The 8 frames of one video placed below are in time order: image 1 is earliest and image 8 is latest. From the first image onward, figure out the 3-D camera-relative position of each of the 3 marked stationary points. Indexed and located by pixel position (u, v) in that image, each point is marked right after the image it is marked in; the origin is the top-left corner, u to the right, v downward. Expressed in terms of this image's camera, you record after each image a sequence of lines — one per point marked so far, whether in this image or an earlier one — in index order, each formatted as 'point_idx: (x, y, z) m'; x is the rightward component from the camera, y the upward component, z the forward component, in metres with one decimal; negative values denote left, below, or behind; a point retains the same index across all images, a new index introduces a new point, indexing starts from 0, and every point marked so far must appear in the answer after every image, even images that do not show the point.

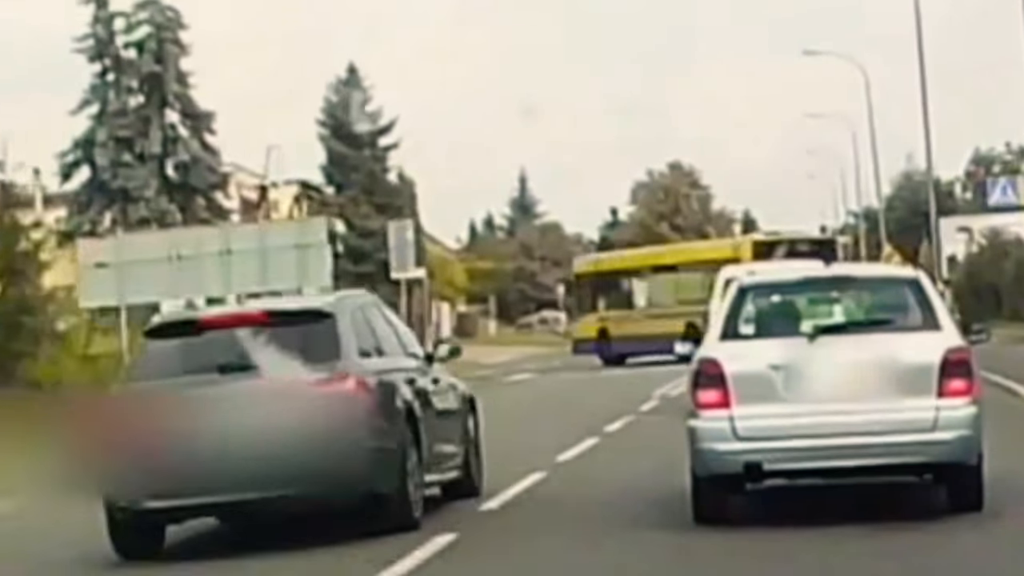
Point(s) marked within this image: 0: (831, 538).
0: (+1.9, -1.6, +14.9) m
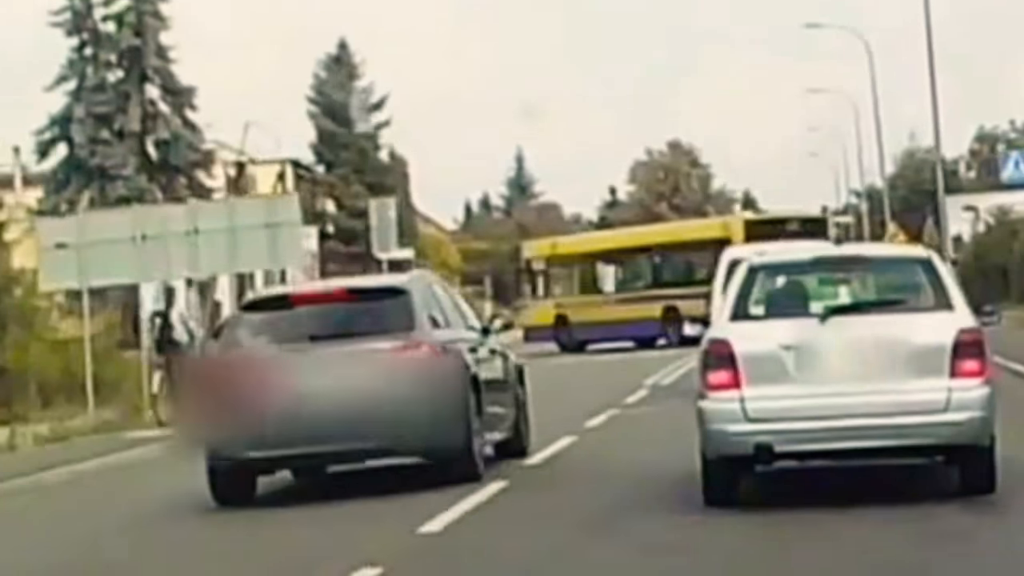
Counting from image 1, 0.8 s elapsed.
0: (+2.0, -1.5, +14.7) m
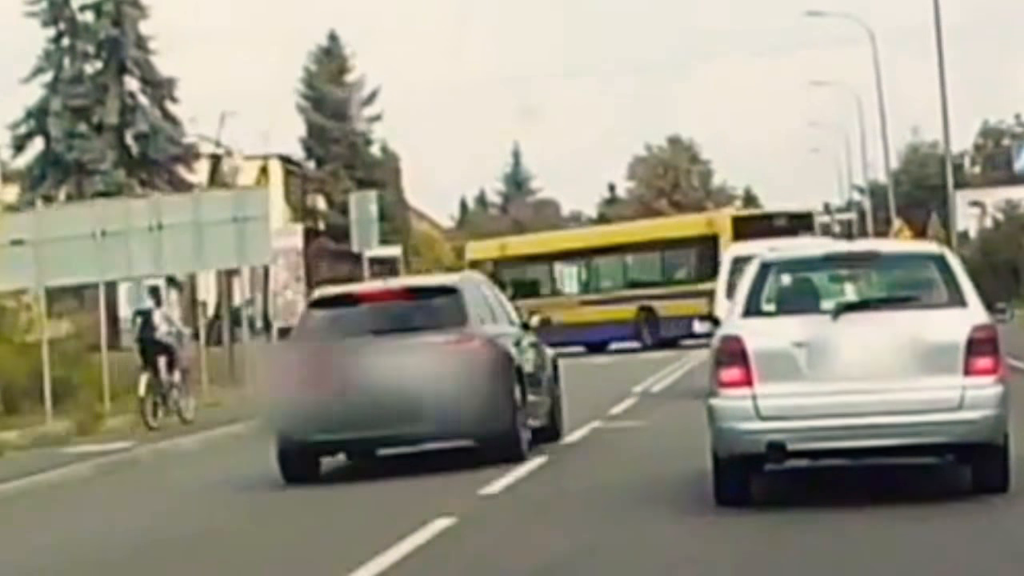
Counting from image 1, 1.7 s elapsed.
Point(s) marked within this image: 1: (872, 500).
0: (+2.0, -1.5, +14.5) m
1: (+2.3, -1.3, +15.2) m
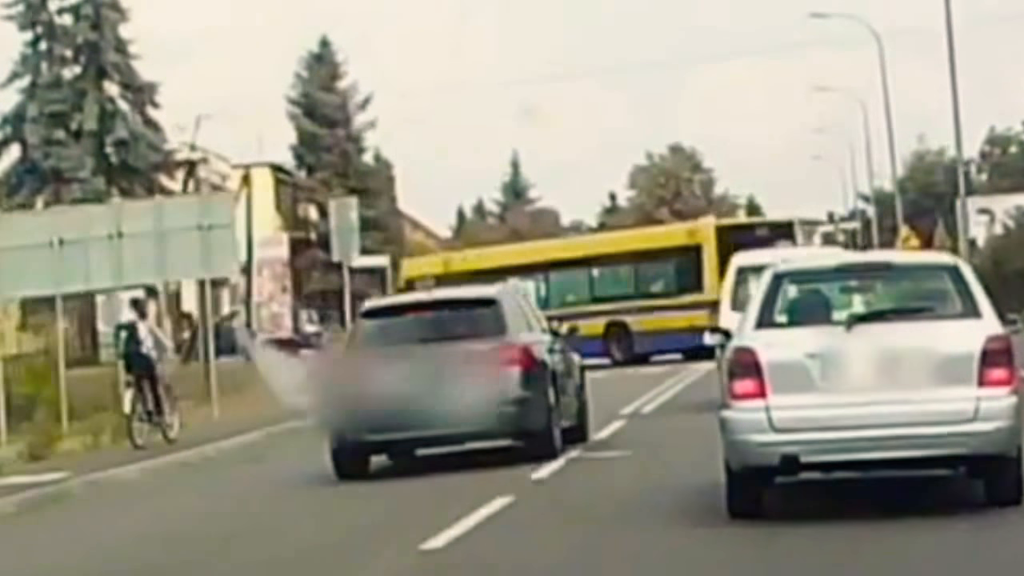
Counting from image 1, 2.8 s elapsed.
0: (+2.1, -1.5, +14.4) m
1: (+2.4, -1.4, +15.1) m
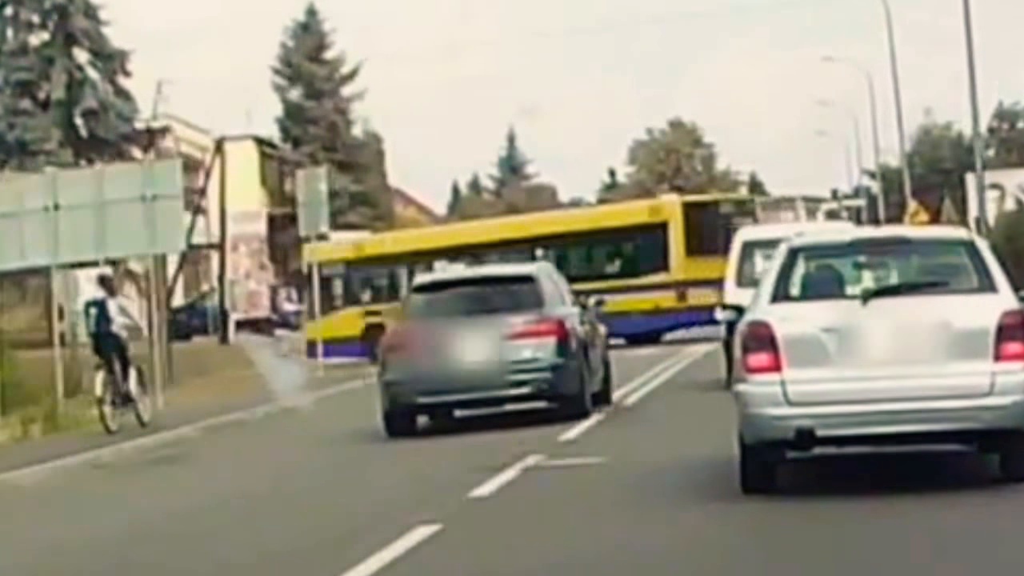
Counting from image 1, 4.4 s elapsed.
0: (+2.2, -1.4, +14.2) m
1: (+2.4, -1.2, +14.9) m
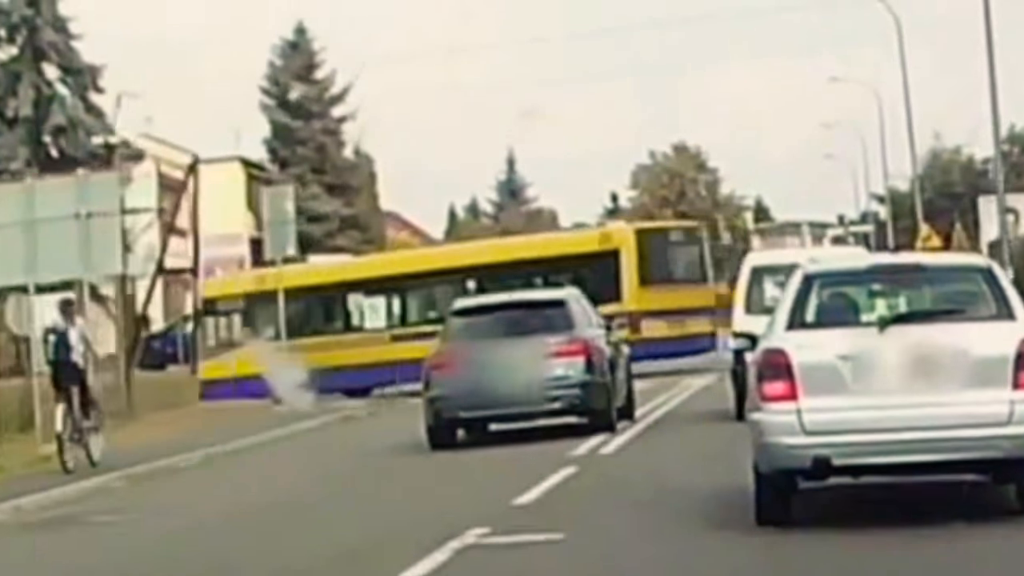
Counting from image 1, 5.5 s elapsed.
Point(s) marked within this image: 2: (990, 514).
0: (+2.2, -1.5, +14.0) m
1: (+2.4, -1.4, +14.7) m
2: (+2.9, -1.4, +14.6) m
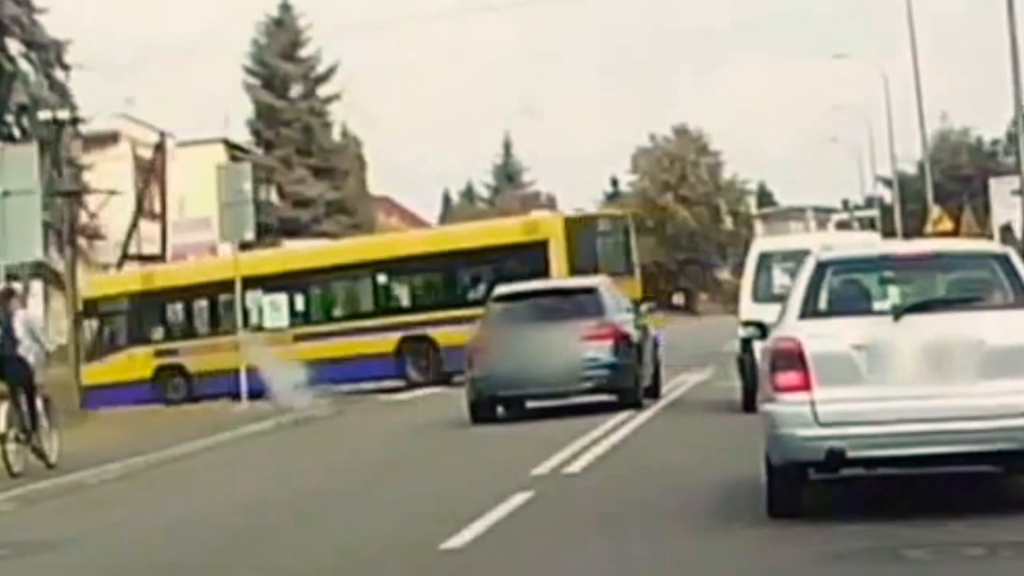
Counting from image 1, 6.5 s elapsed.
0: (+2.3, -1.4, +13.7) m
1: (+2.5, -1.3, +14.4) m
2: (+2.9, -1.3, +14.3) m
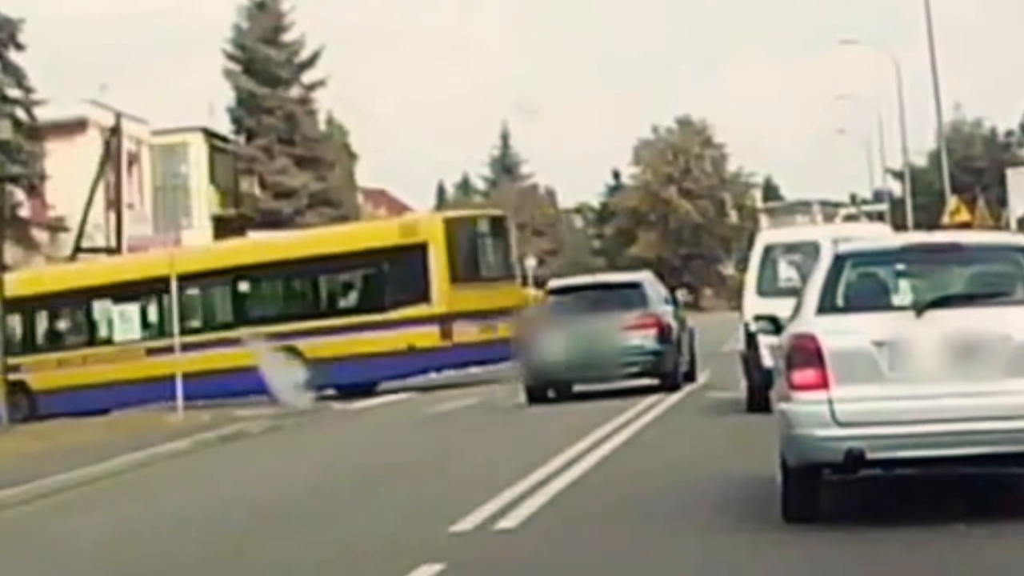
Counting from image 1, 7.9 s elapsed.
0: (+2.3, -1.4, +13.2) m
1: (+2.5, -1.3, +13.9) m
2: (+2.9, -1.3, +13.9) m
